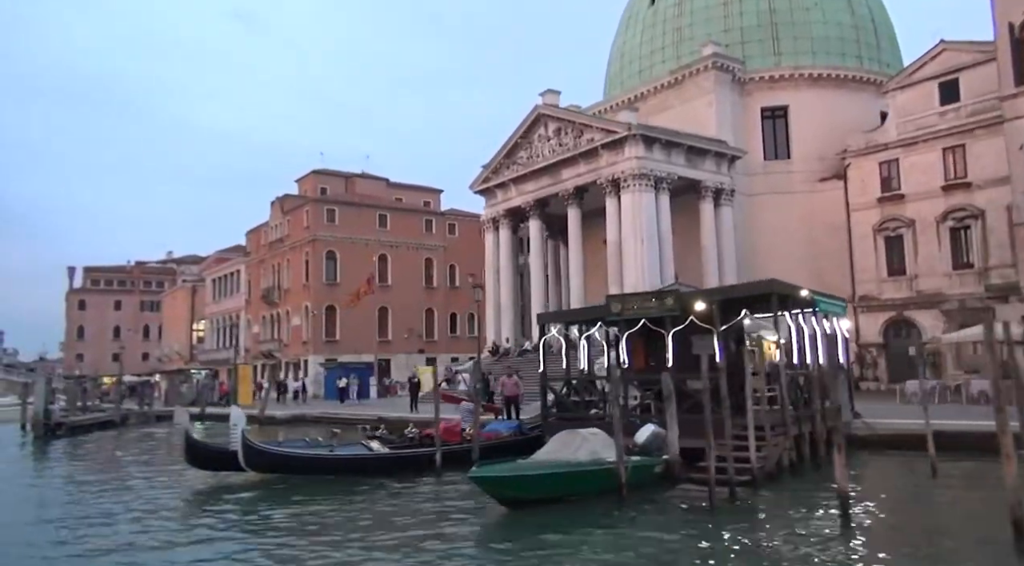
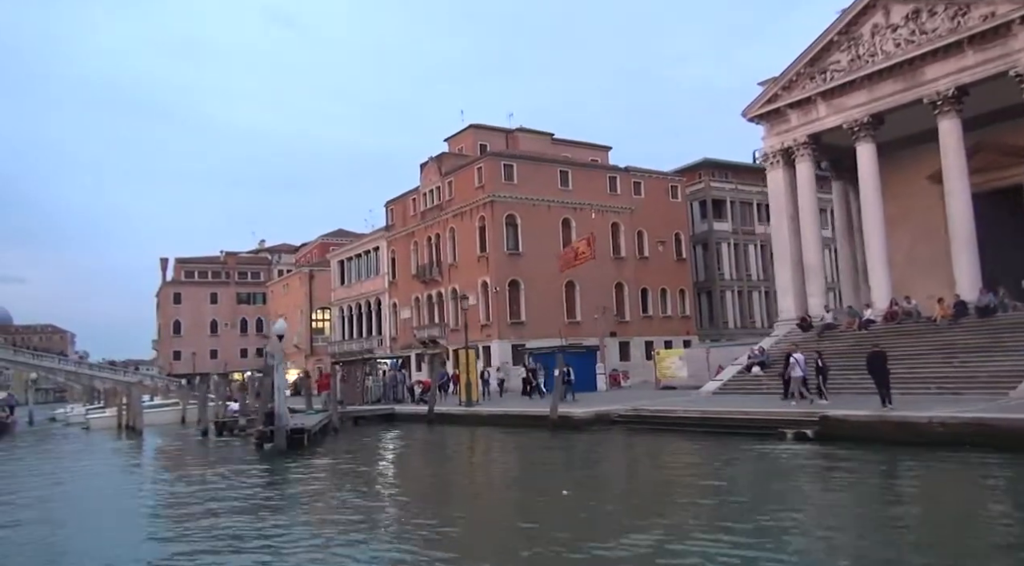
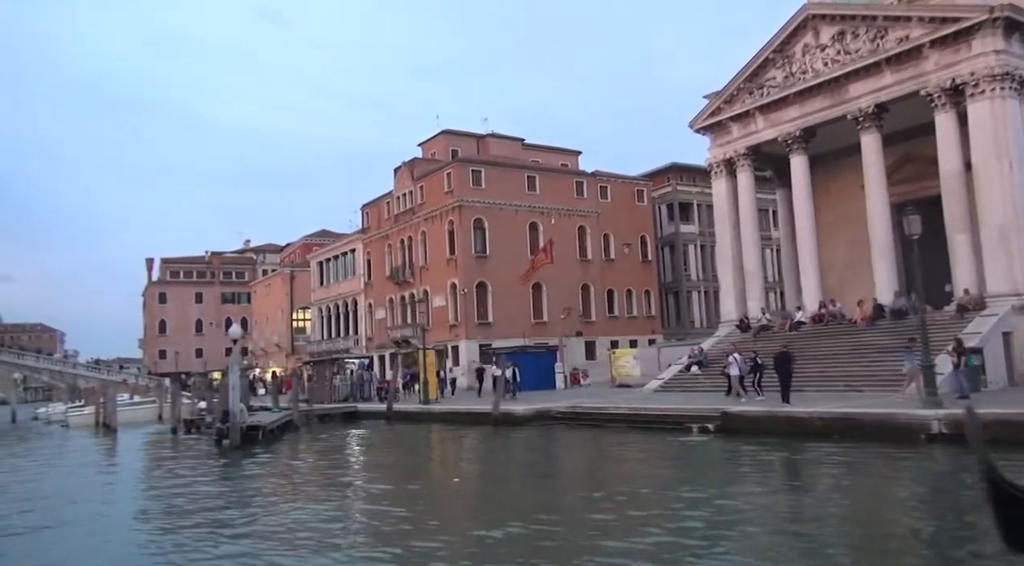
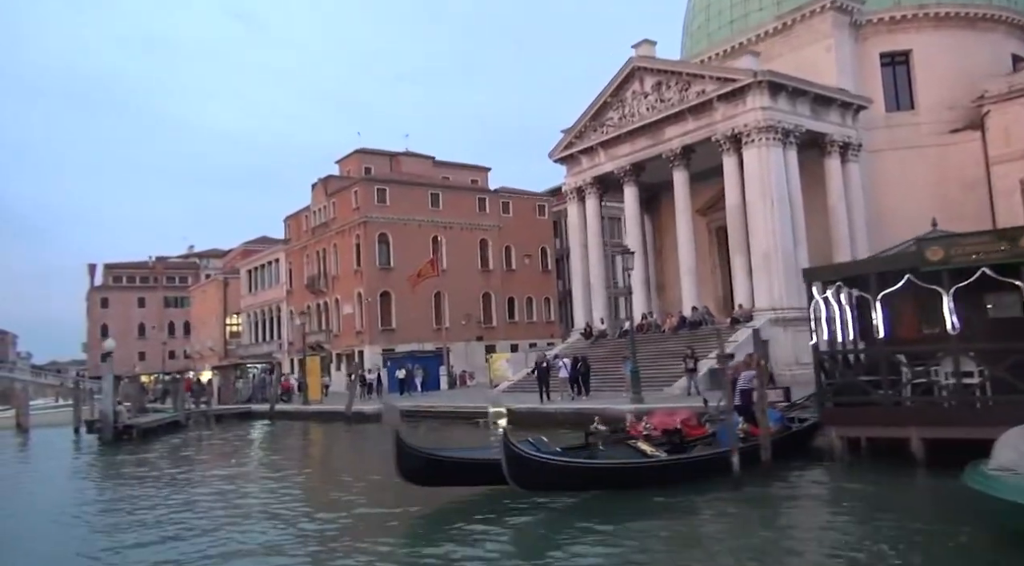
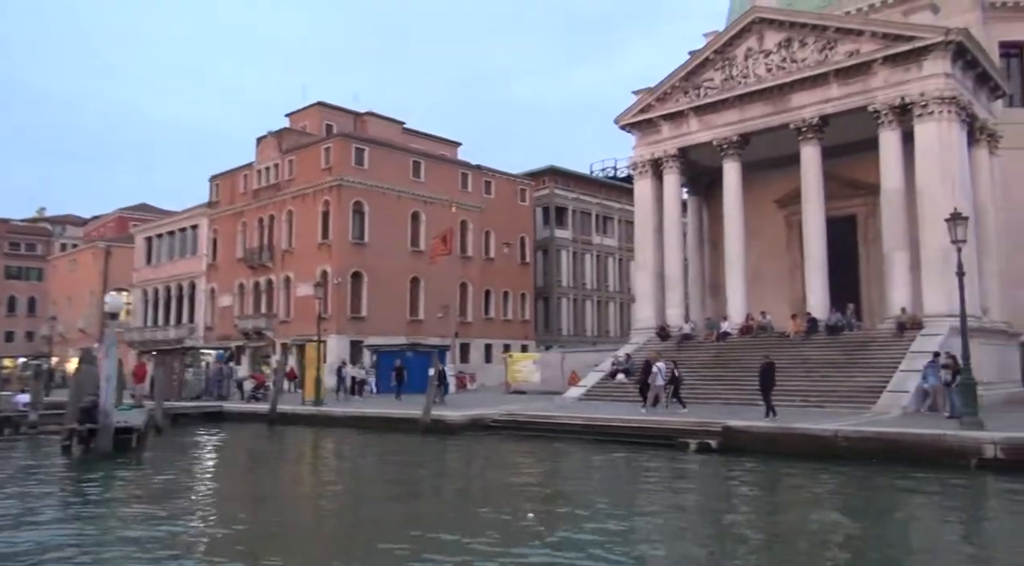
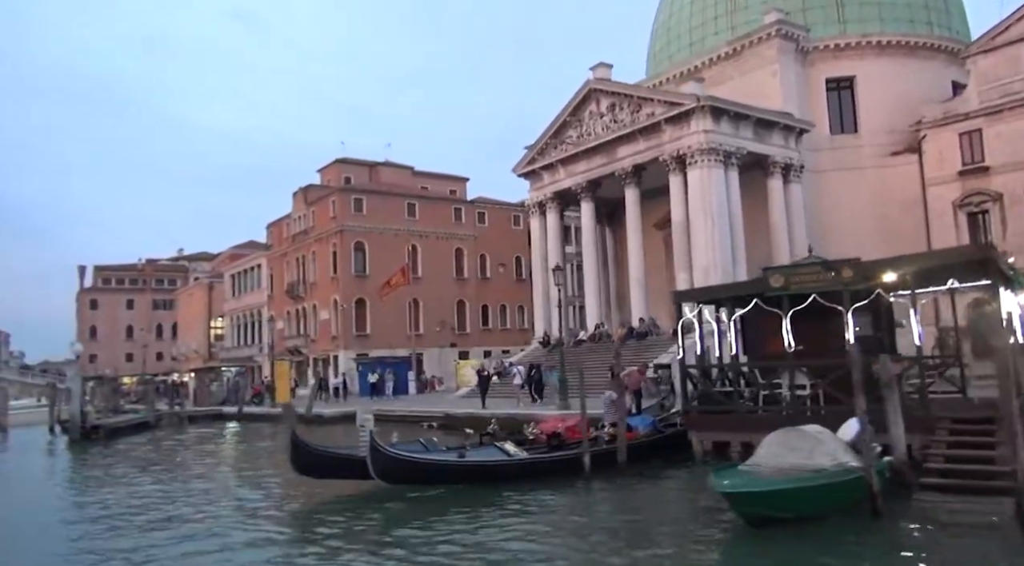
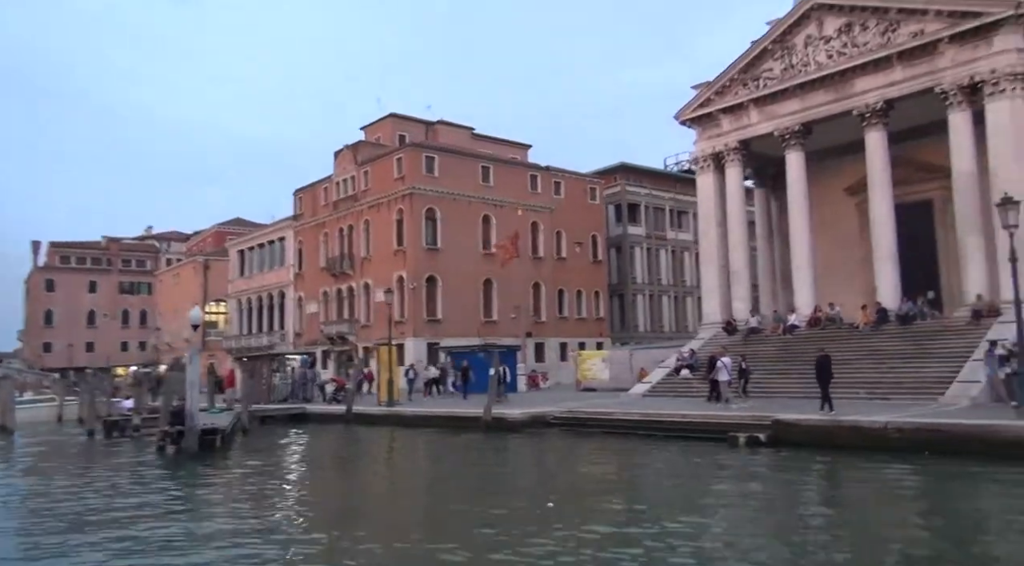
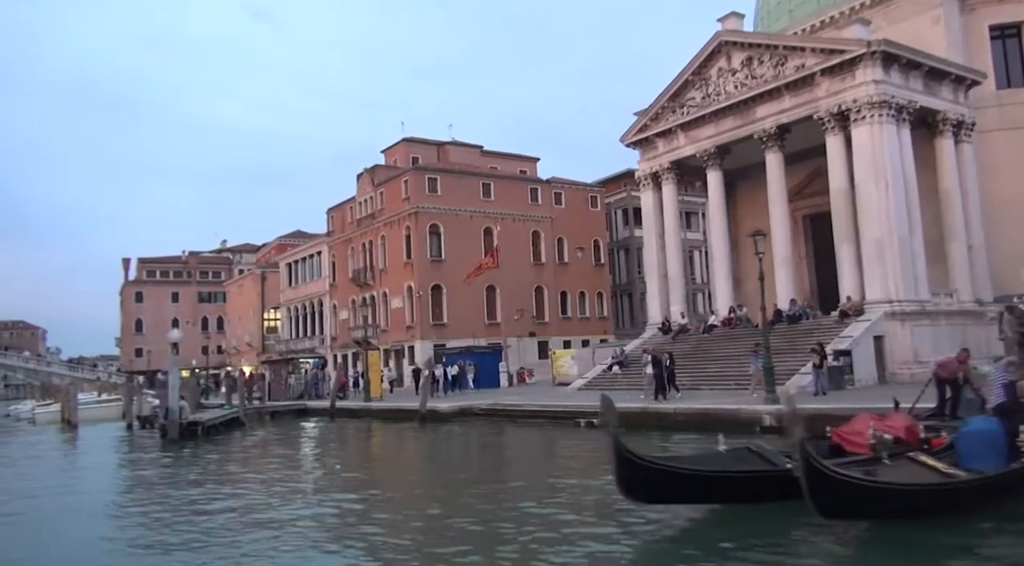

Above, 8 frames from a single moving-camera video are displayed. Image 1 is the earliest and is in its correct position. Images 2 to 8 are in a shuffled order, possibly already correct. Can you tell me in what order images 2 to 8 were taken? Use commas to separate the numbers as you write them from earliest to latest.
6, 4, 8, 3, 2, 7, 5
